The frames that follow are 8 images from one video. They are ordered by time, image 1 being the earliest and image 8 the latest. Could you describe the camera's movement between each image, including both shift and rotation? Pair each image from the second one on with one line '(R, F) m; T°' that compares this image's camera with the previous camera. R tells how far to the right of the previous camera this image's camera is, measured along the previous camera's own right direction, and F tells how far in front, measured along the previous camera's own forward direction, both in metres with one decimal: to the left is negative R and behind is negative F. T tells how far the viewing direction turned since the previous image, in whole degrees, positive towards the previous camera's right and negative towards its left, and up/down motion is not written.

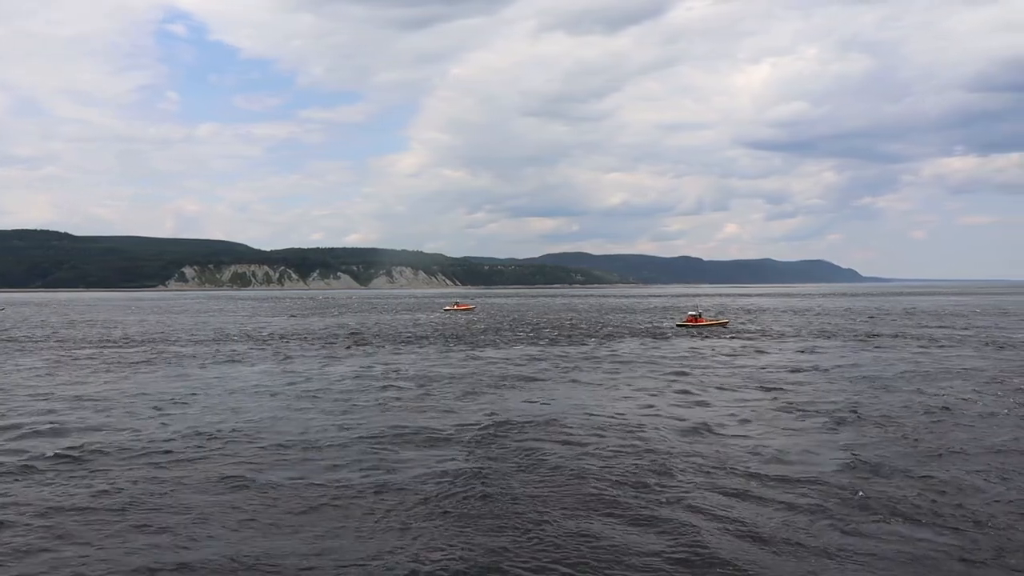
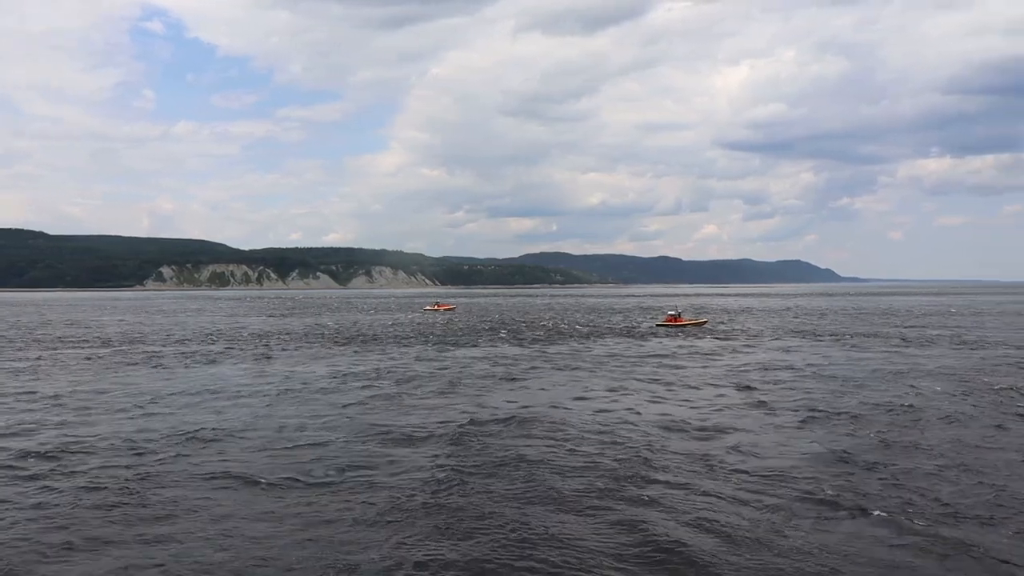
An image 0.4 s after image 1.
(-3.4, -0.3) m; +1°
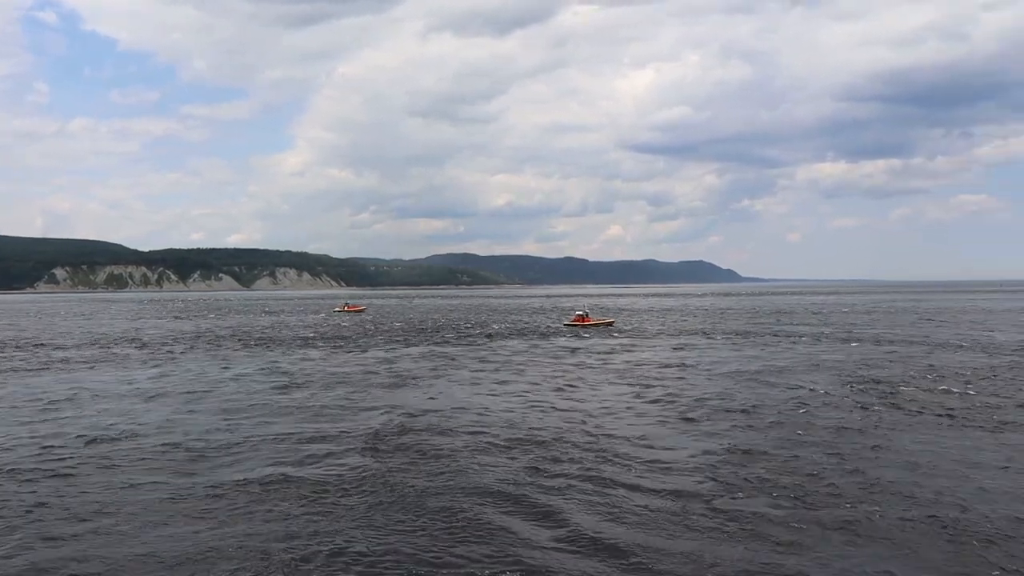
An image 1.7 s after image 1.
(+0.1, -1.1) m; +5°
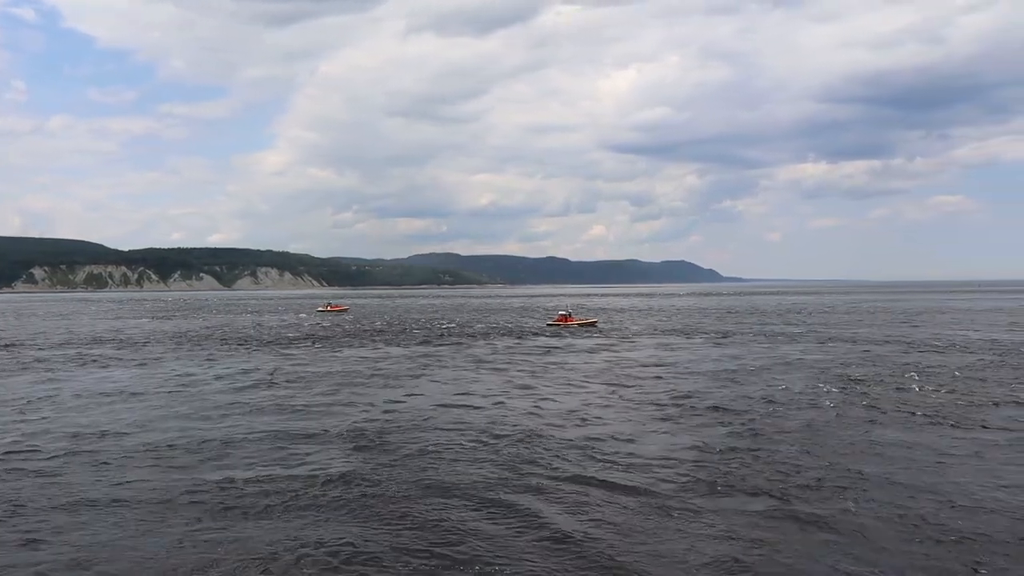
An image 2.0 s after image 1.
(+2.9, +1.6) m; -10°
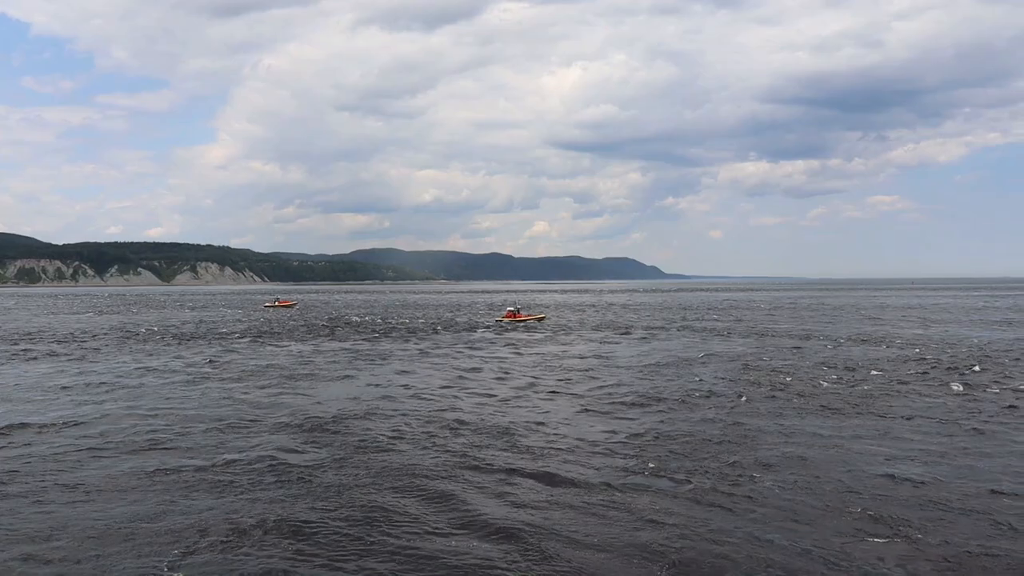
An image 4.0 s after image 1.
(+0.1, -0.1) m; +3°
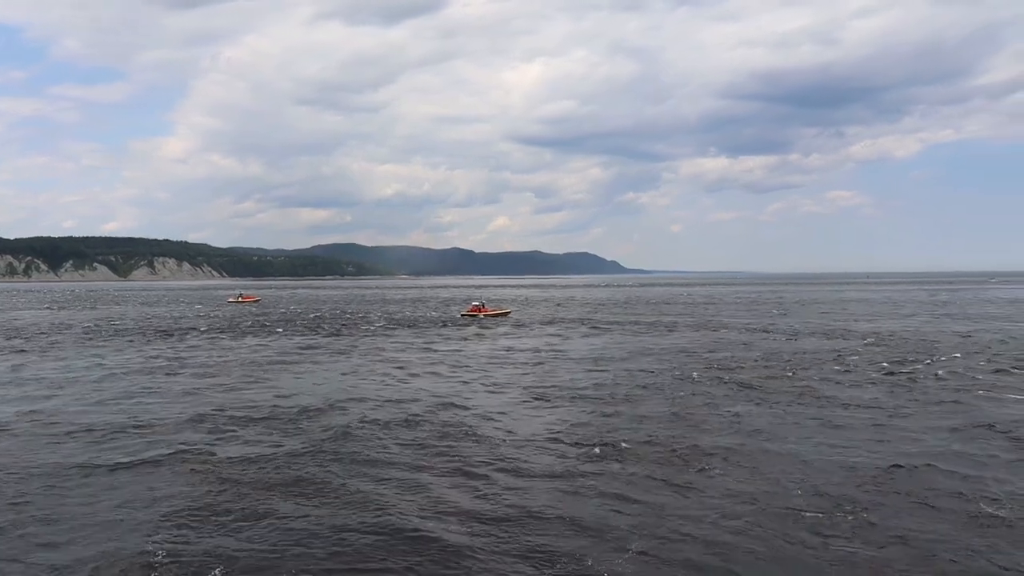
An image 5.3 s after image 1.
(0.0, -0.1) m; +2°
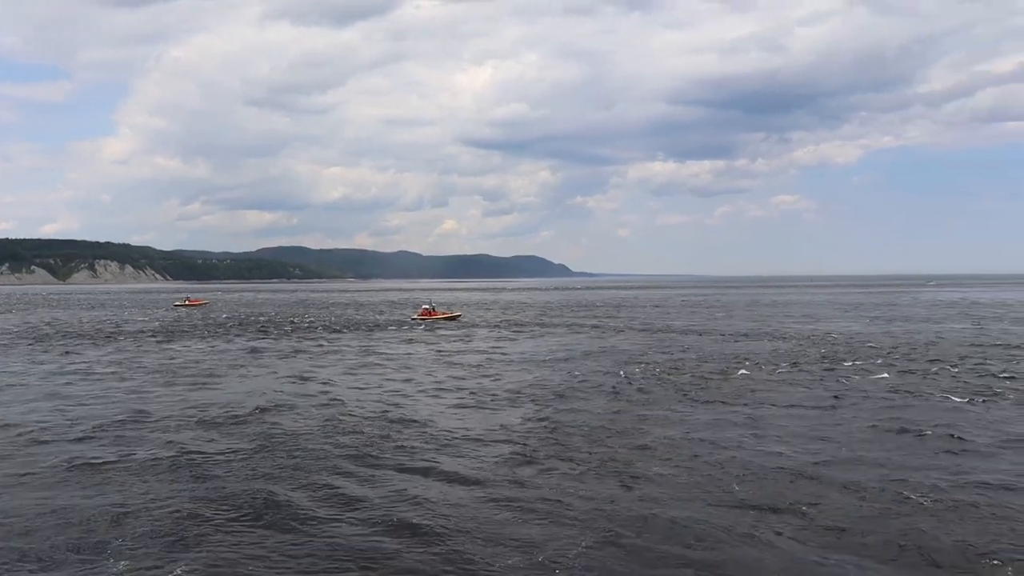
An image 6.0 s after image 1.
(0.0, 0.0) m; +3°
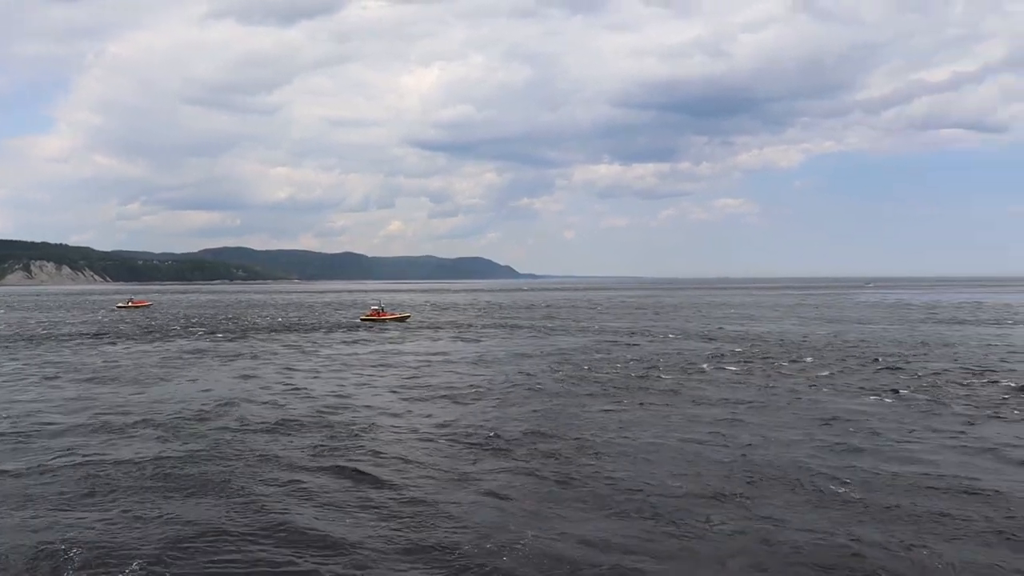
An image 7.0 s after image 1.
(0.0, -0.1) m; +3°
